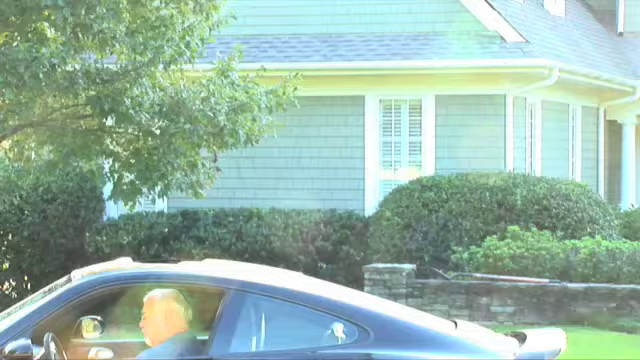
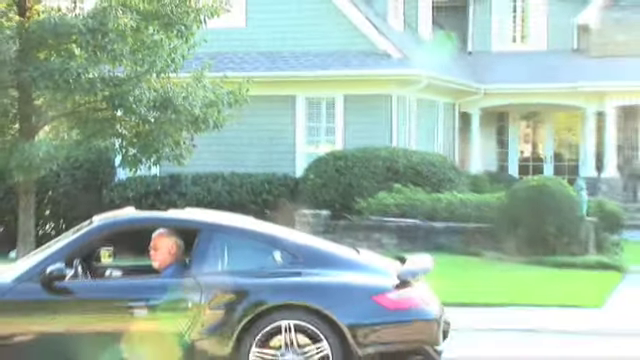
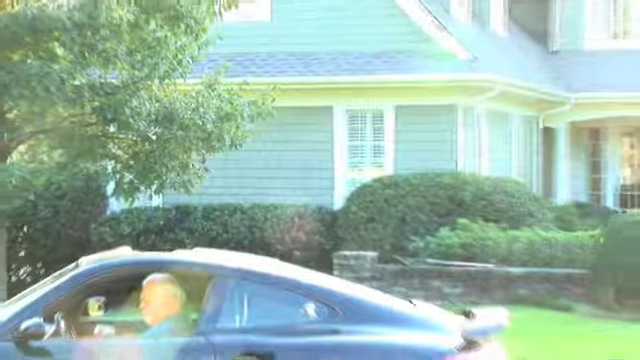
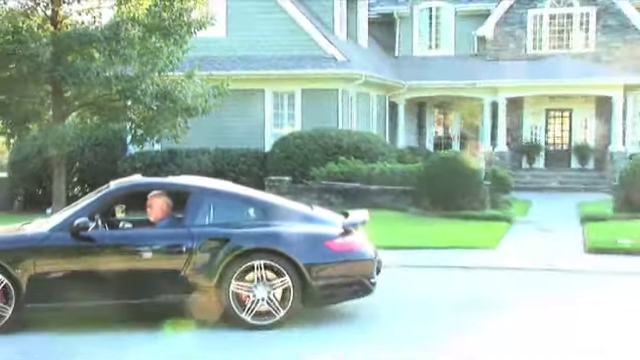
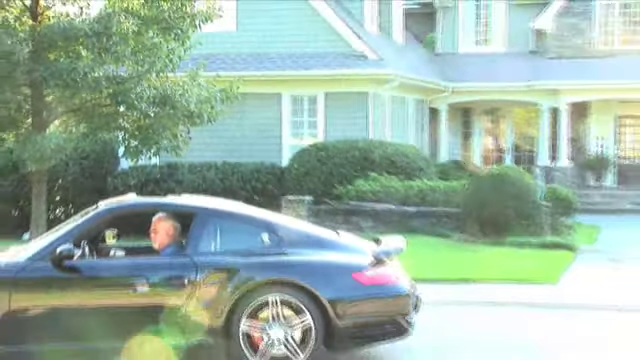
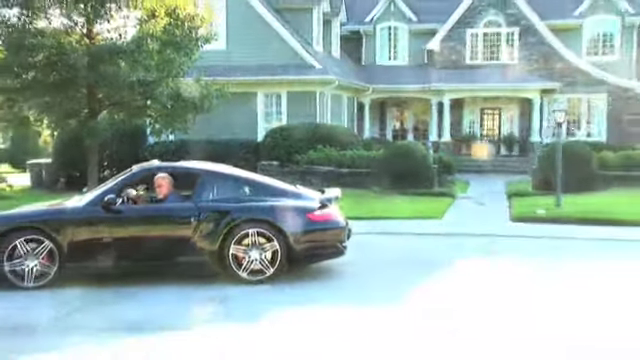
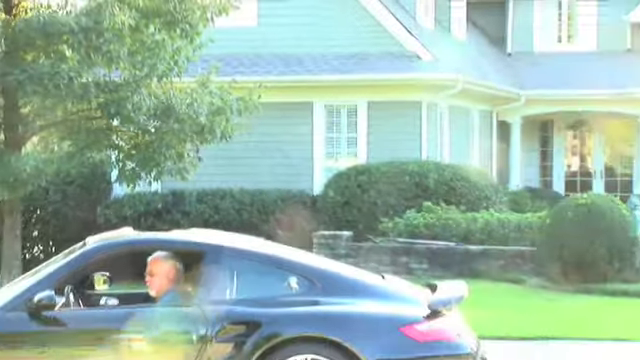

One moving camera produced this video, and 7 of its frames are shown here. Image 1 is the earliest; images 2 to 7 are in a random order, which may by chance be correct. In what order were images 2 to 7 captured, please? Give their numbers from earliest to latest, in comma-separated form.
3, 7, 2, 5, 4, 6
